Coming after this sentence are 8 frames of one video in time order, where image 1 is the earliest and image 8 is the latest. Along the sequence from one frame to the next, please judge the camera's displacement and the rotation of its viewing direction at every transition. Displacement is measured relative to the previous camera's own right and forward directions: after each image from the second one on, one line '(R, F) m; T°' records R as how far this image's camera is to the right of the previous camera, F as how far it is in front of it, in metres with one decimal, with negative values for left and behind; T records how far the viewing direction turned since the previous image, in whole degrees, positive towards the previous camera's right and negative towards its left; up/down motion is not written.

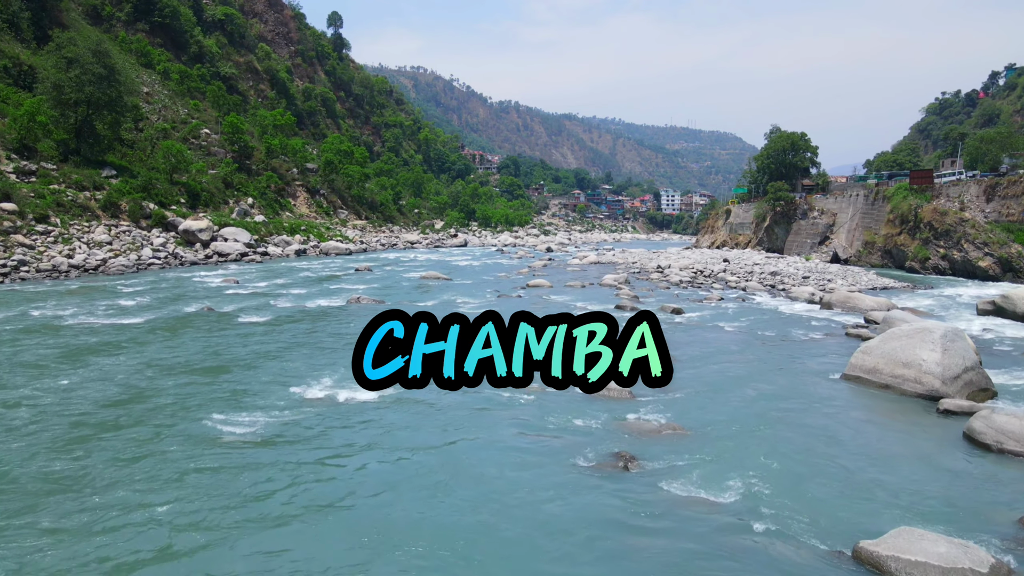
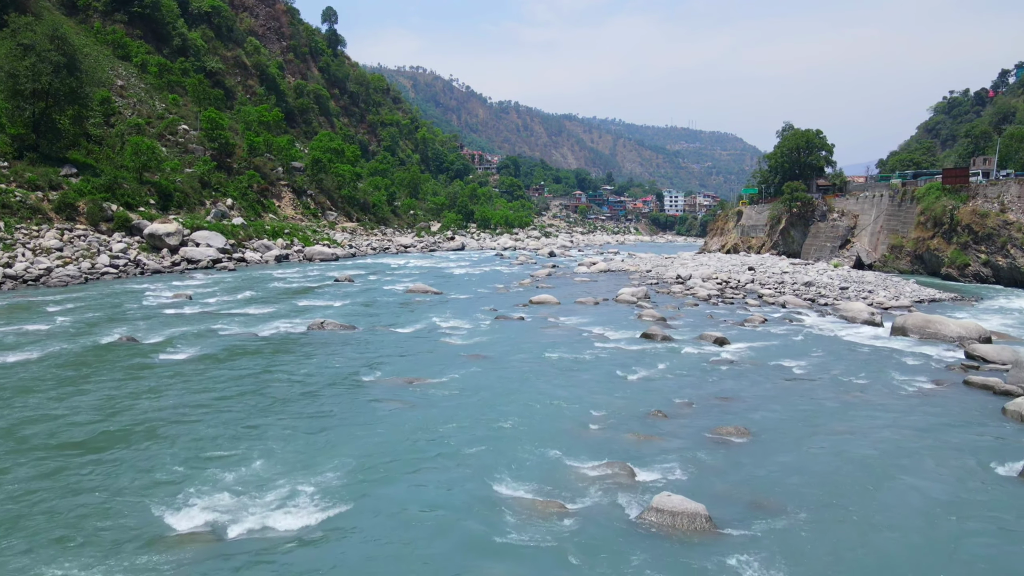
(0.0, +3.5) m; 0°
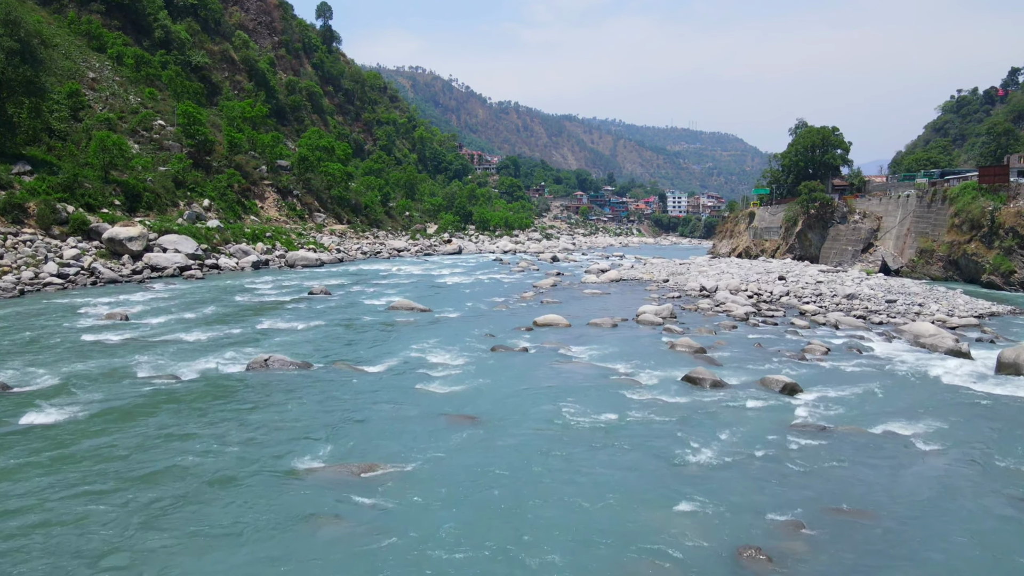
(0.0, +3.4) m; 0°
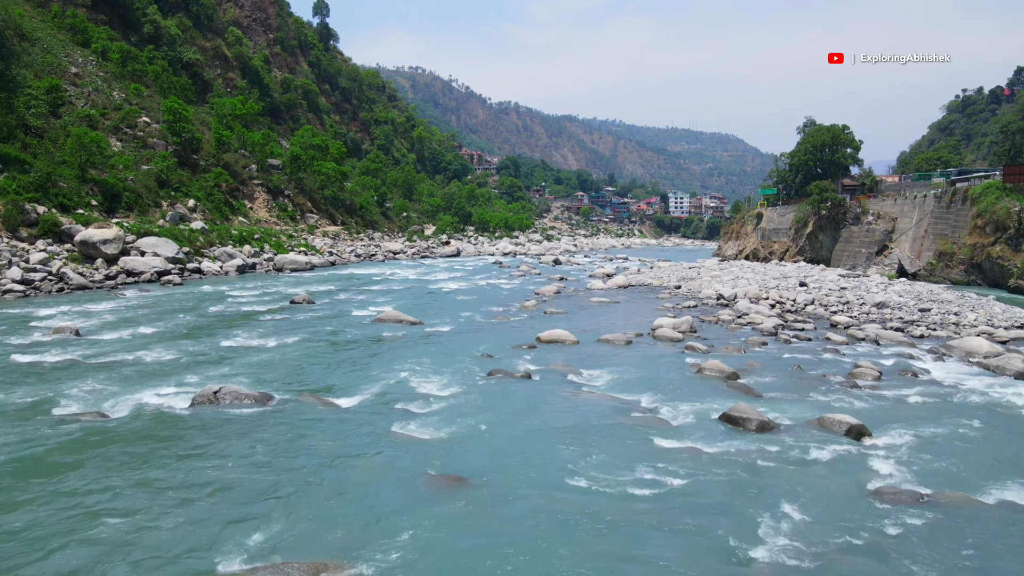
(0.0, +1.9) m; 0°
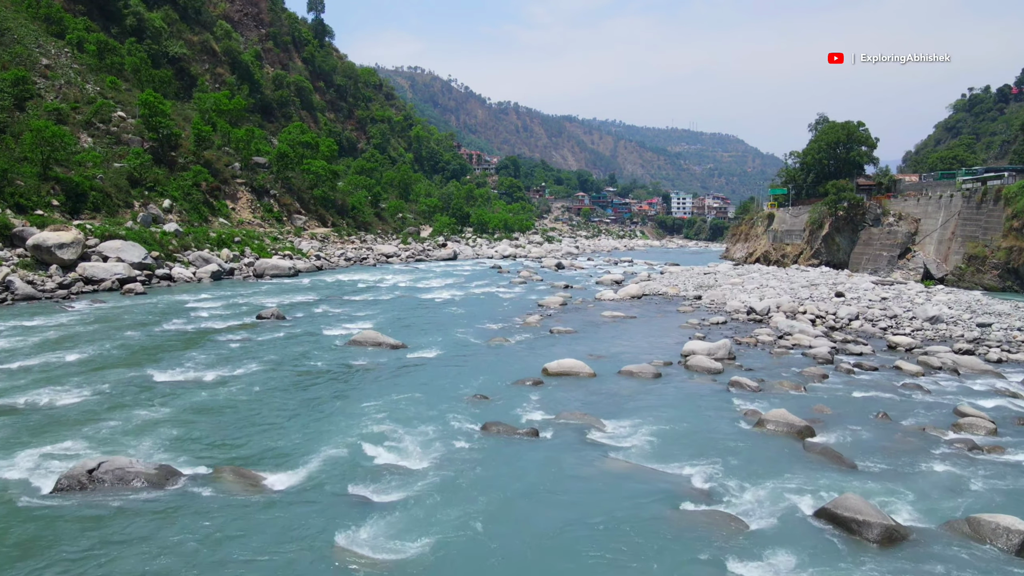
(0.0, +2.8) m; 0°
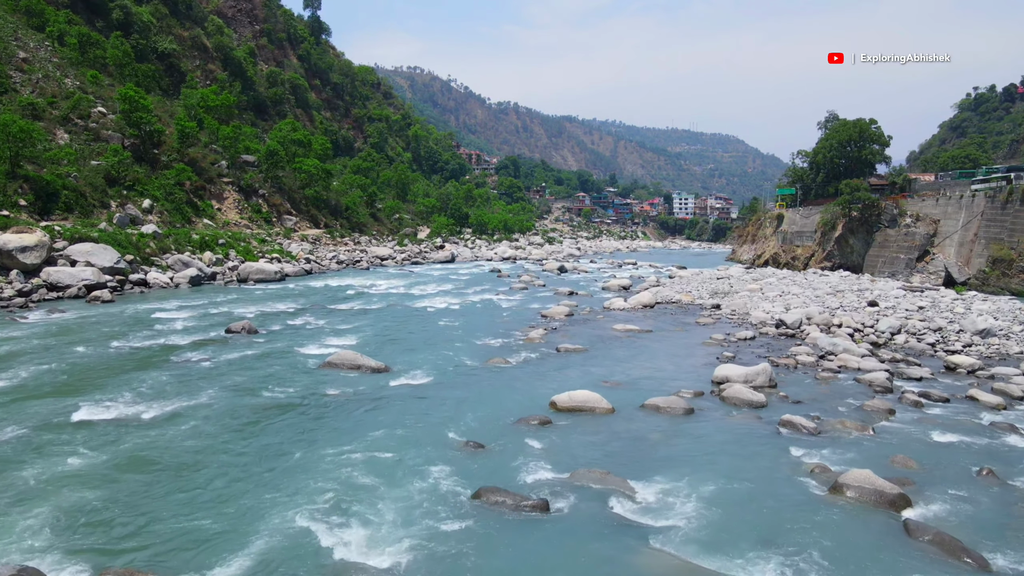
(0.0, +2.0) m; 0°
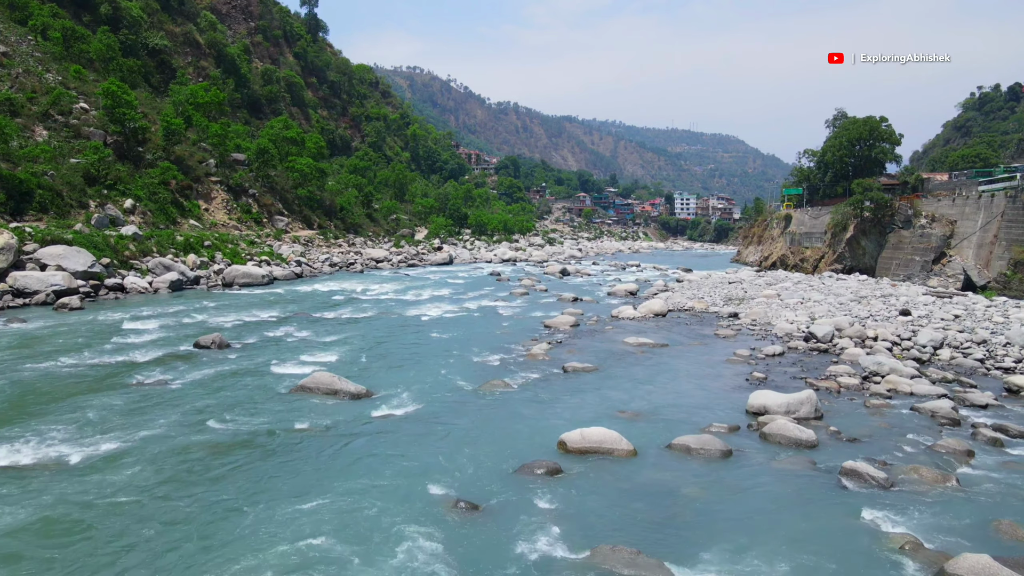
(0.0, +1.6) m; 0°
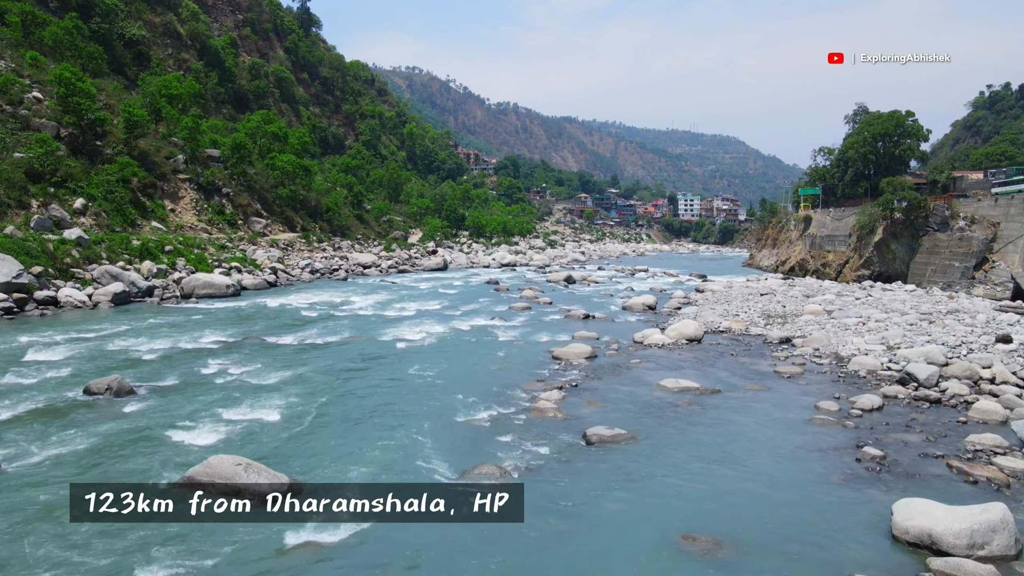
(0.0, +3.7) m; 0°
